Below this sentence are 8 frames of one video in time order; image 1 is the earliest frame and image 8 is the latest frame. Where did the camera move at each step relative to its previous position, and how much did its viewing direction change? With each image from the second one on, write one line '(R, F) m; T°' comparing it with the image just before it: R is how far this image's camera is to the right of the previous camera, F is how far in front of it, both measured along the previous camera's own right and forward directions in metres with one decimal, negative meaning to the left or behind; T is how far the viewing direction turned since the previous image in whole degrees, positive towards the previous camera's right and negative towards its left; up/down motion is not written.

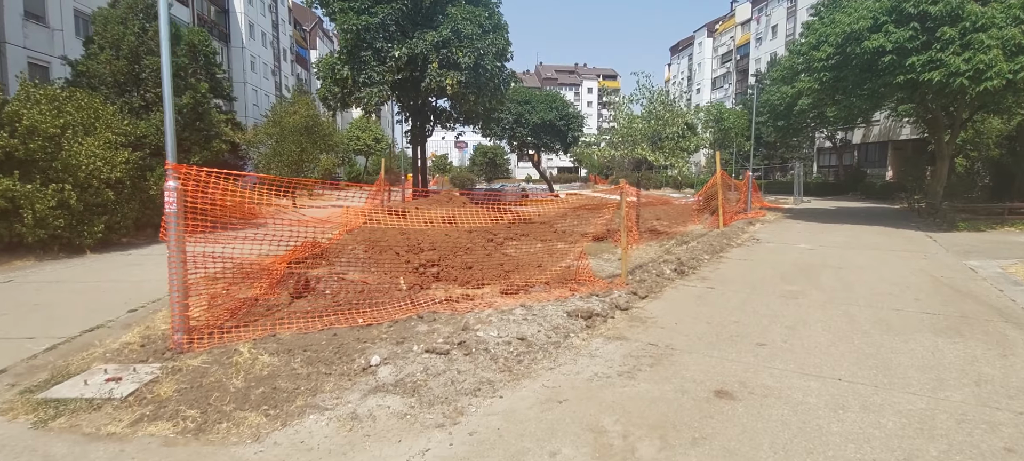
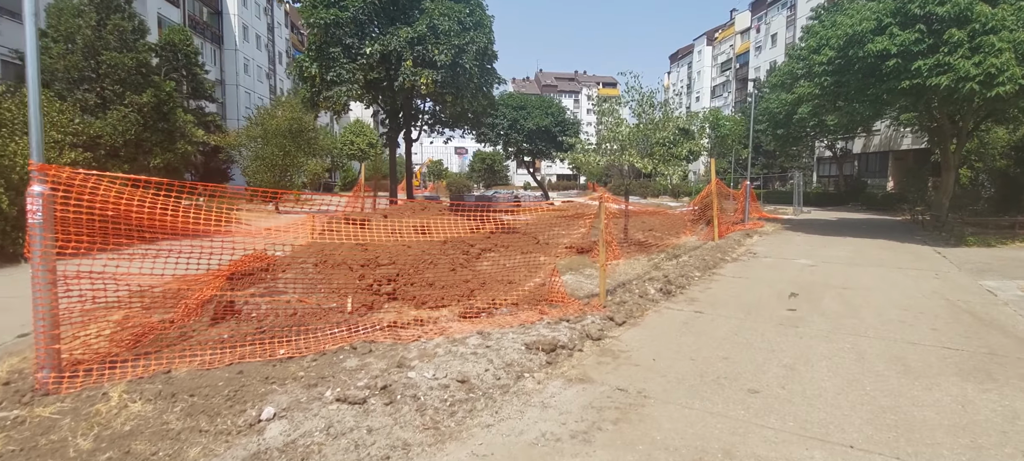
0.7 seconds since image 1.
(+0.5, +0.8) m; 0°
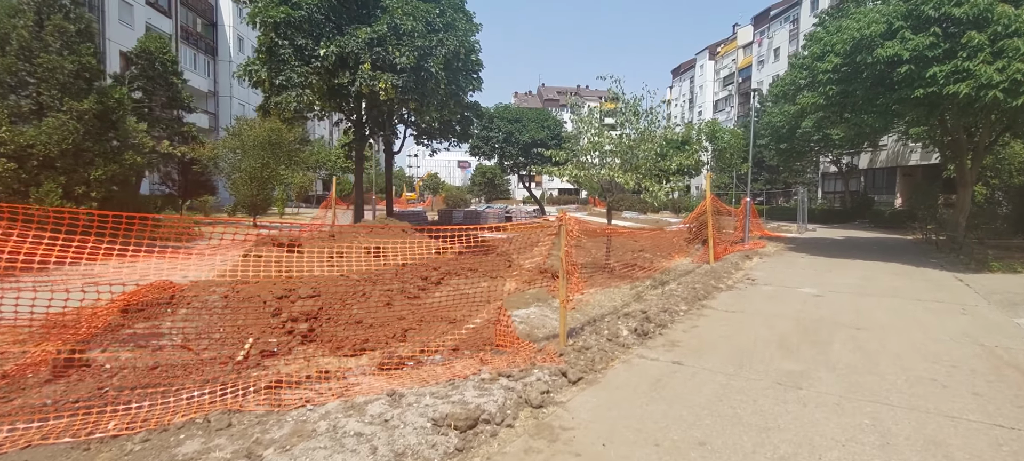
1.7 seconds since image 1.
(+0.7, +1.1) m; 0°
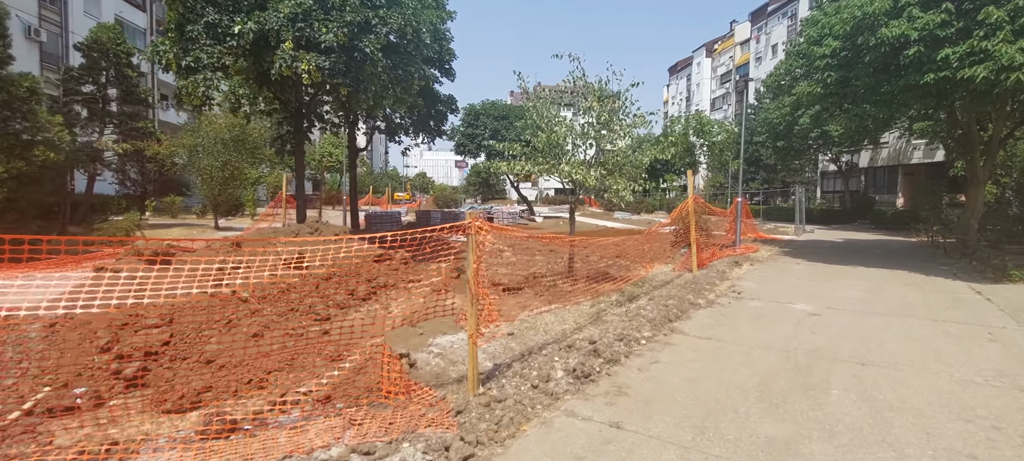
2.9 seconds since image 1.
(+0.9, +1.3) m; 0°
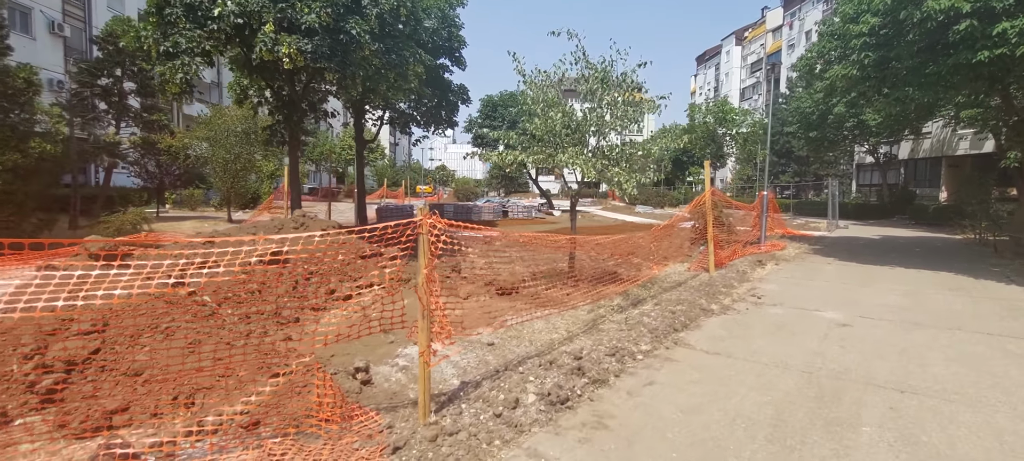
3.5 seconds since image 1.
(+0.4, +0.7) m; -3°
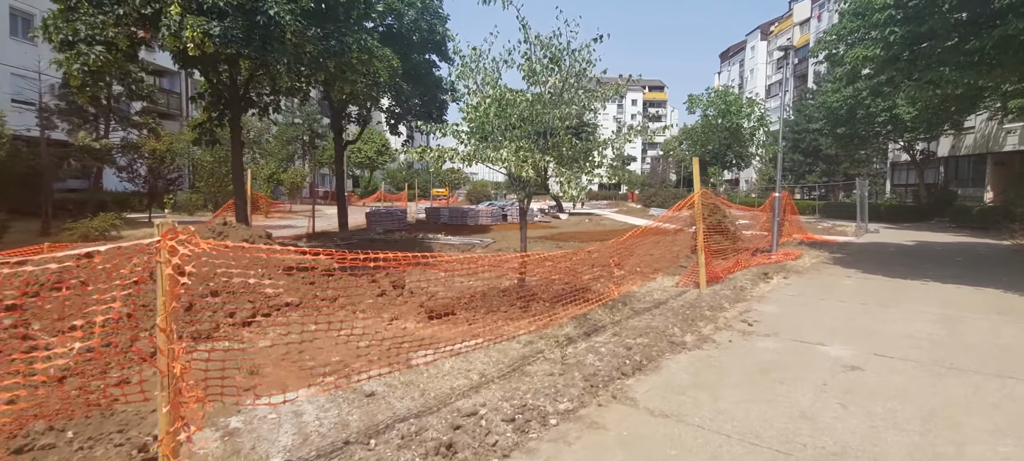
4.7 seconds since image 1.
(+1.1, +1.2) m; -3°
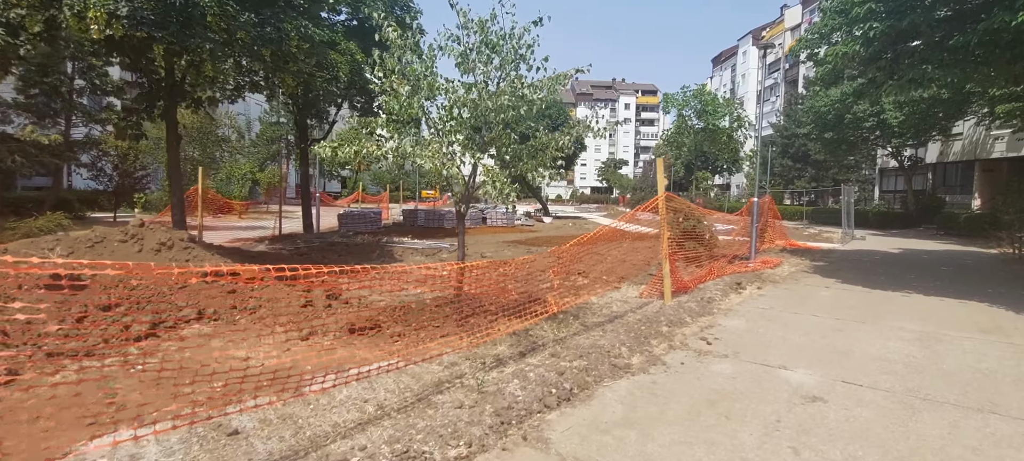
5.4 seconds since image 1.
(+0.7, +0.6) m; +1°
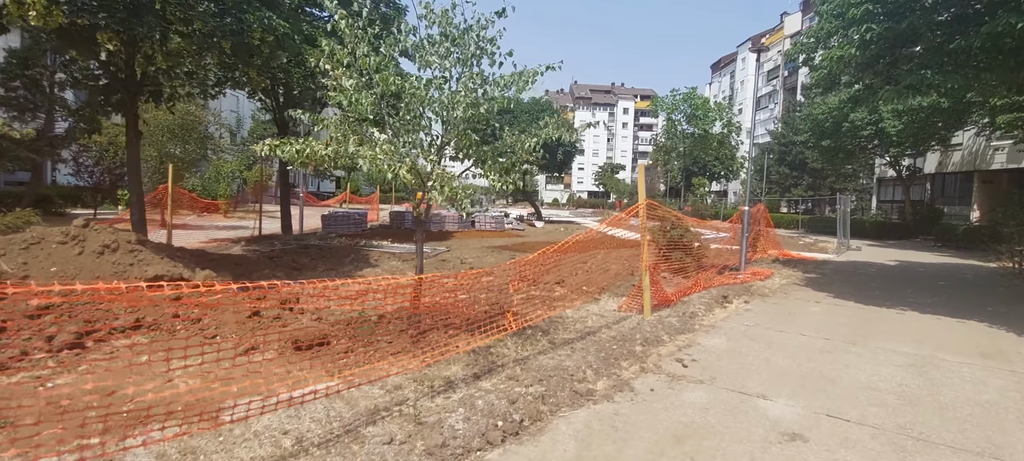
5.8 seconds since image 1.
(+0.4, +0.4) m; 0°
